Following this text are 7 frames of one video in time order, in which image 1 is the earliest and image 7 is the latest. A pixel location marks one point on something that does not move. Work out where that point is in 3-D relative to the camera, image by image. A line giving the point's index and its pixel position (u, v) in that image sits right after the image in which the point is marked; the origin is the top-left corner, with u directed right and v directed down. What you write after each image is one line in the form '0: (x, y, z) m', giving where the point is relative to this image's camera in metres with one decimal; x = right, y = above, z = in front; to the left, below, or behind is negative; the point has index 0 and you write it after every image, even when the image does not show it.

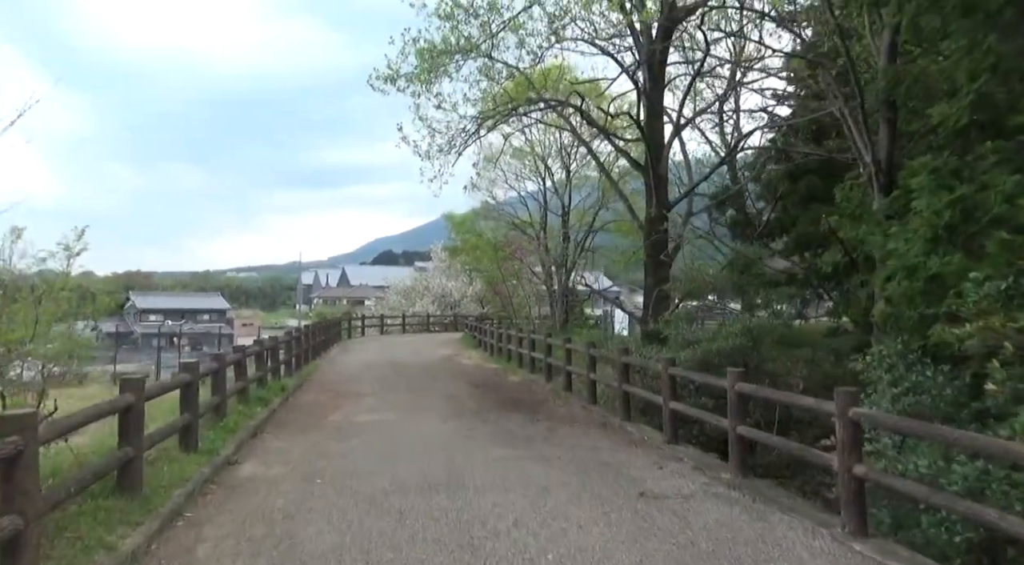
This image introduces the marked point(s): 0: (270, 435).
0: (-2.8, -1.8, +7.7) m
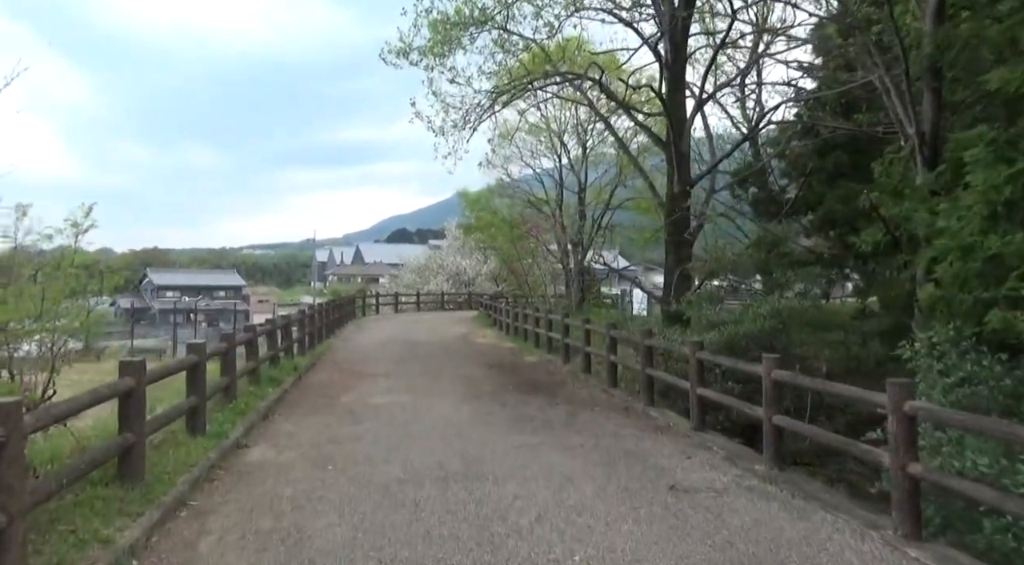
0: (-2.6, -1.5, +7.4) m
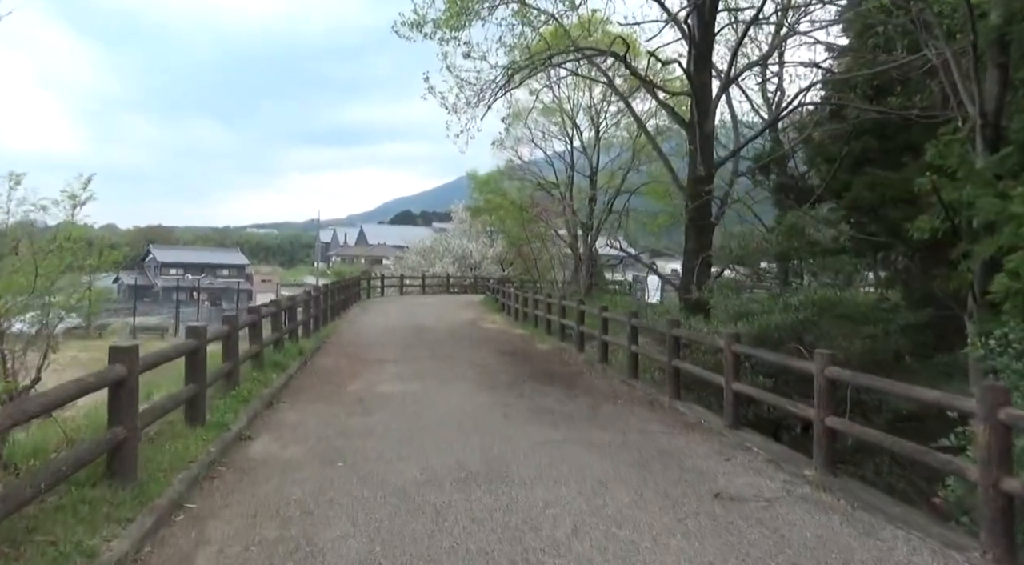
0: (-2.4, -1.3, +7.0) m
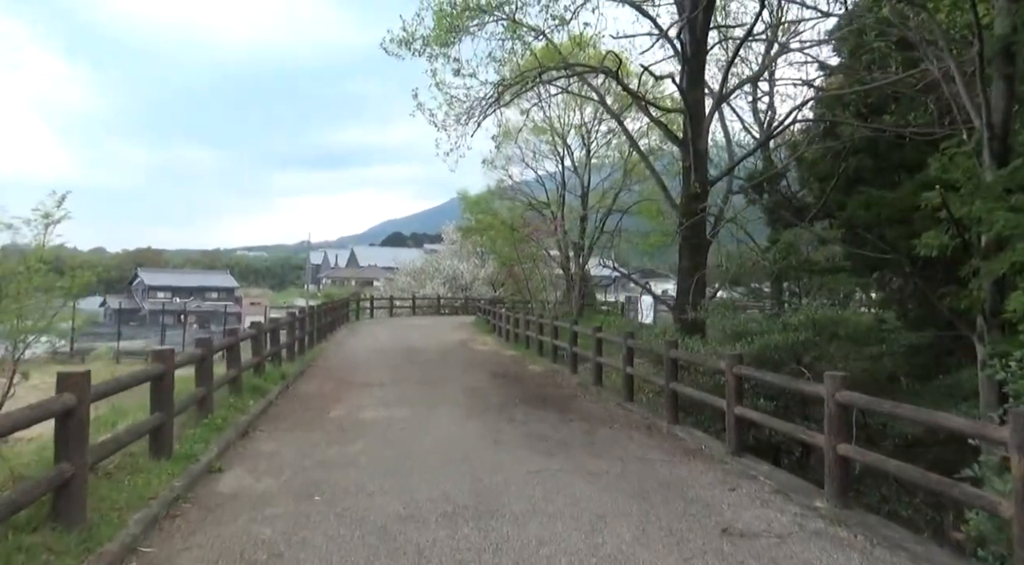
0: (-2.5, -1.5, +6.6) m
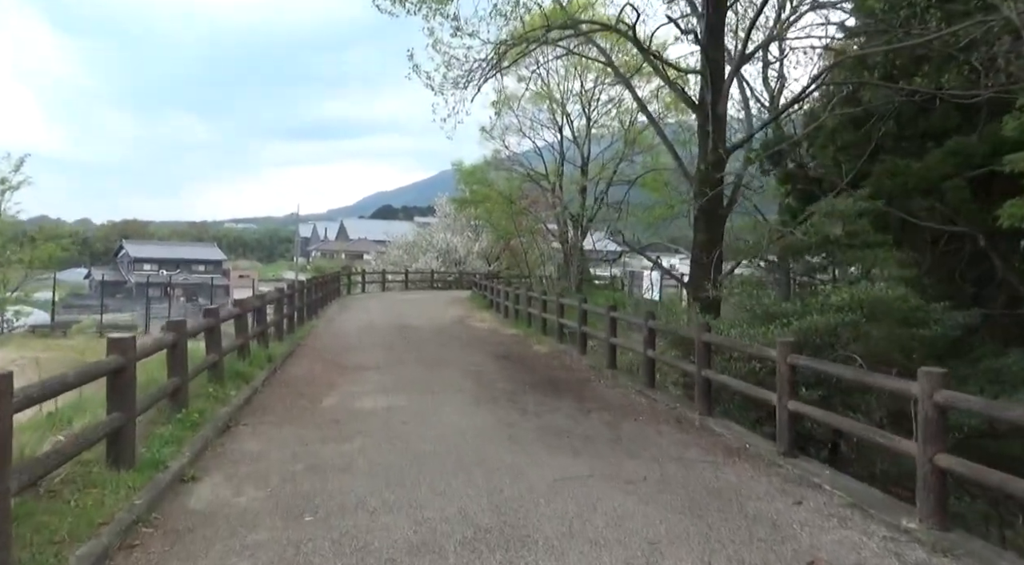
0: (-2.3, -1.3, +5.8) m
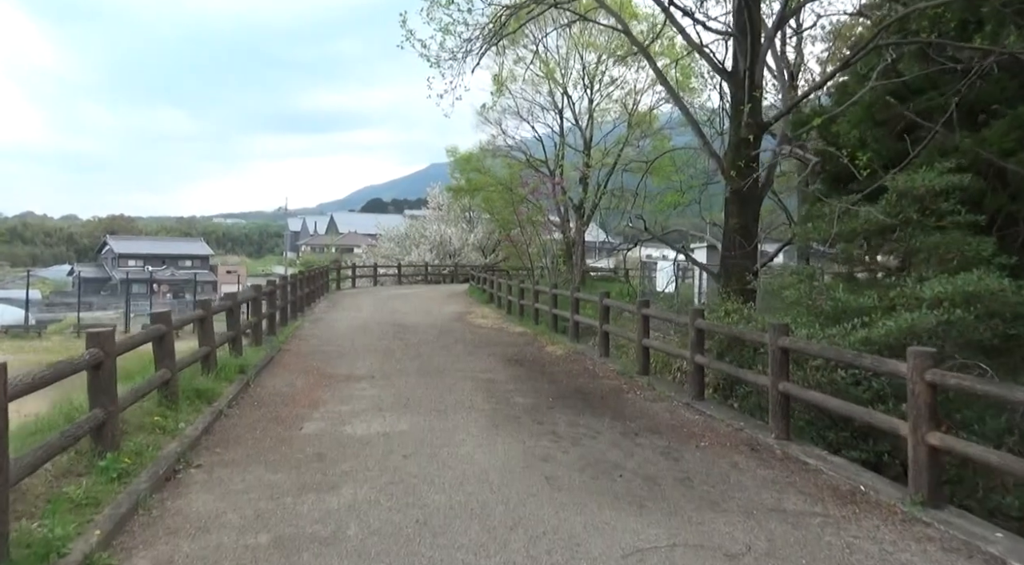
0: (-2.1, -1.3, +4.4) m
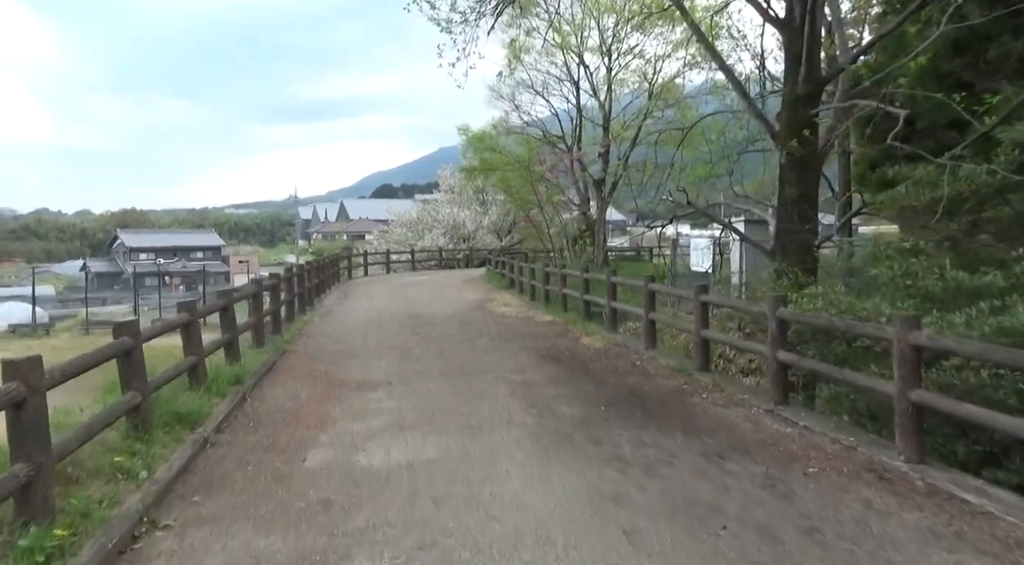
0: (-1.7, -1.3, +3.3) m
